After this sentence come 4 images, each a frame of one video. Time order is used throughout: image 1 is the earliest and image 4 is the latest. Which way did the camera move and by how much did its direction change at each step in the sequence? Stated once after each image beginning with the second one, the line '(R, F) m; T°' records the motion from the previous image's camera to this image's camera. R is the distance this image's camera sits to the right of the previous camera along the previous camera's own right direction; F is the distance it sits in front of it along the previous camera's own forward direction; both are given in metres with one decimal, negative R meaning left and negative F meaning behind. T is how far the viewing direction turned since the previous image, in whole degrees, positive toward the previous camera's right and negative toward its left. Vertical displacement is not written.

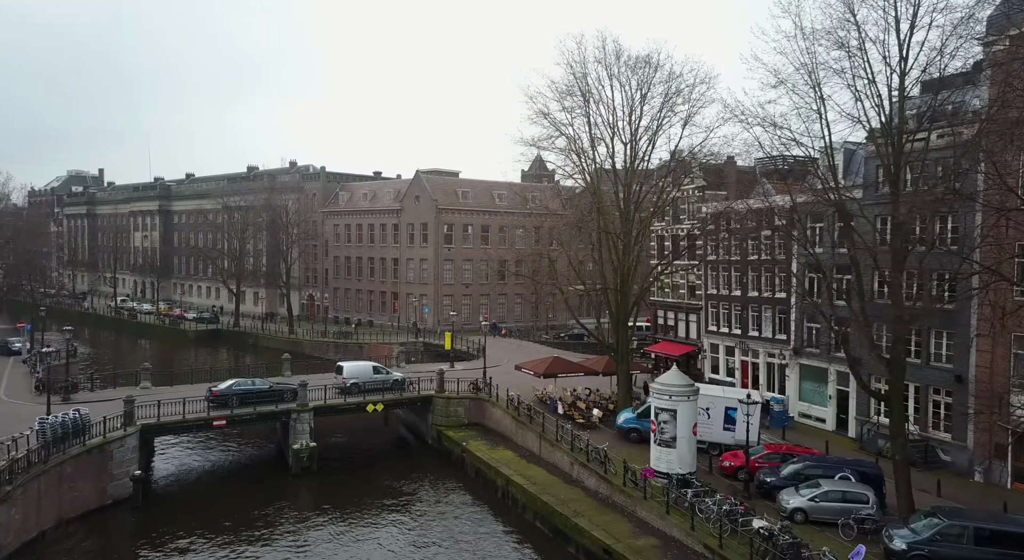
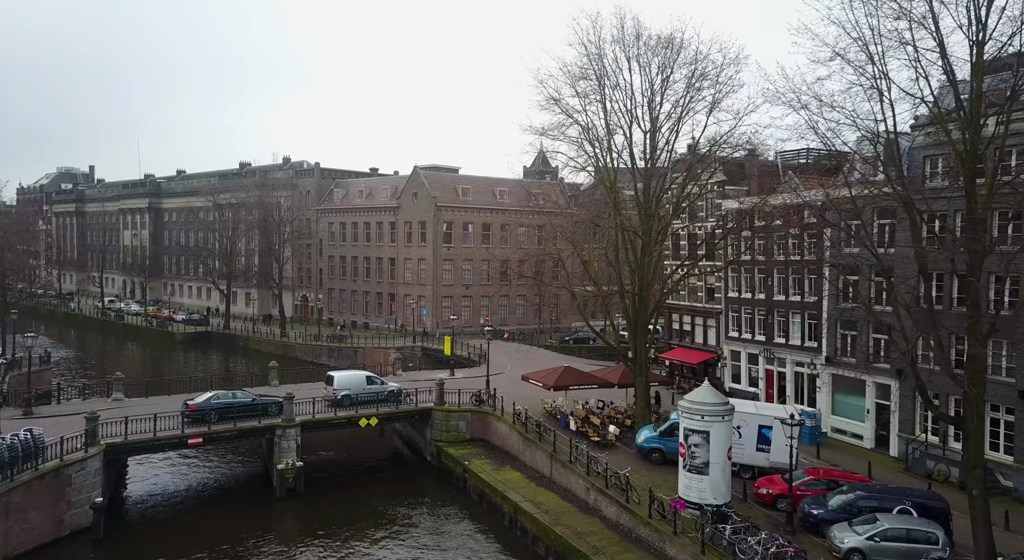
(-0.4, +3.0) m; 0°
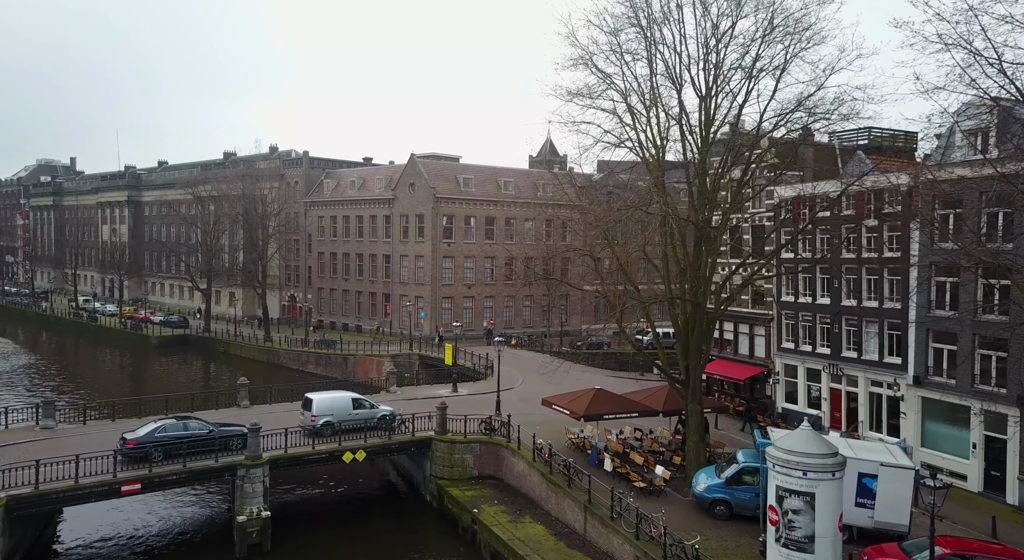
(-0.7, +5.9) m; 0°
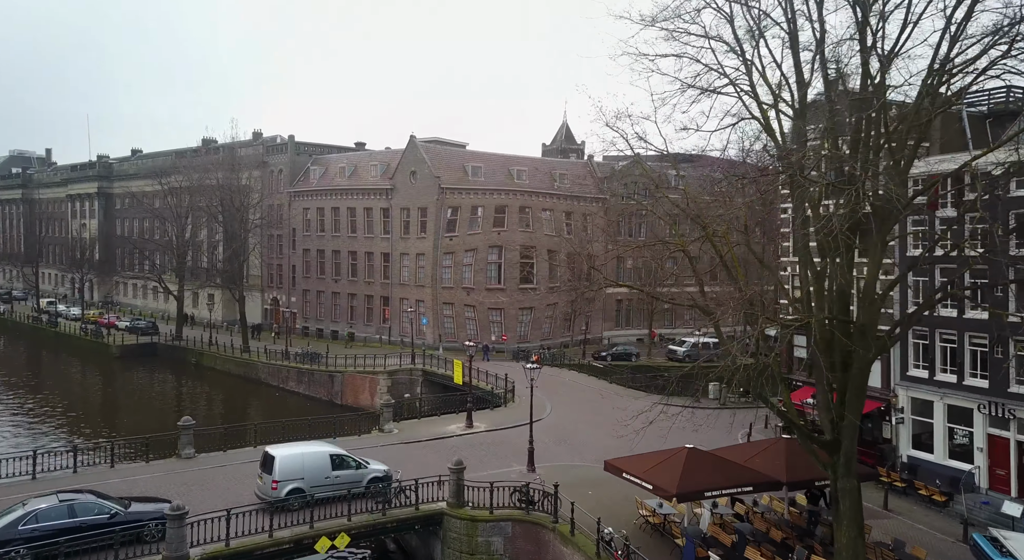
(-1.2, +8.1) m; 0°
